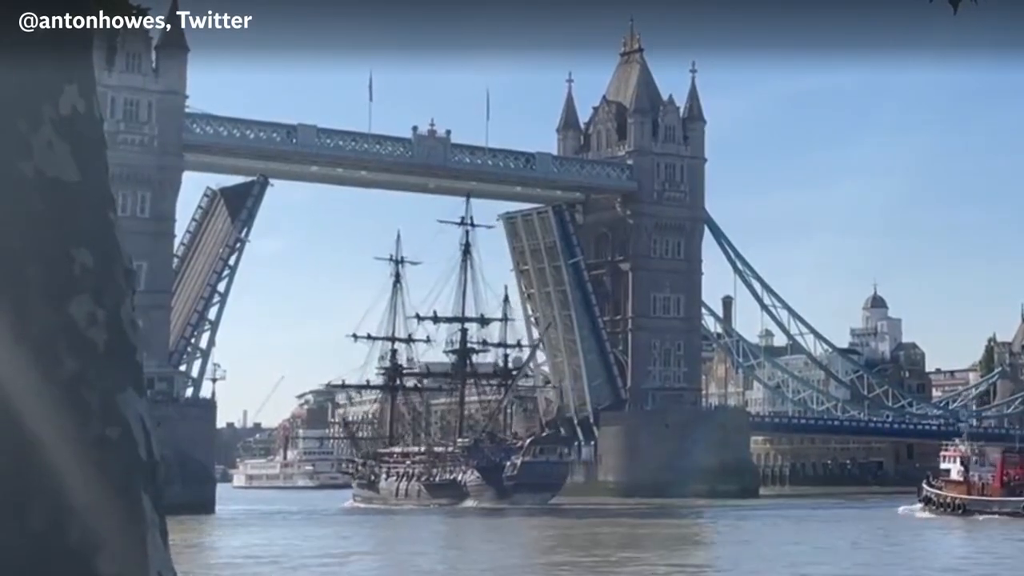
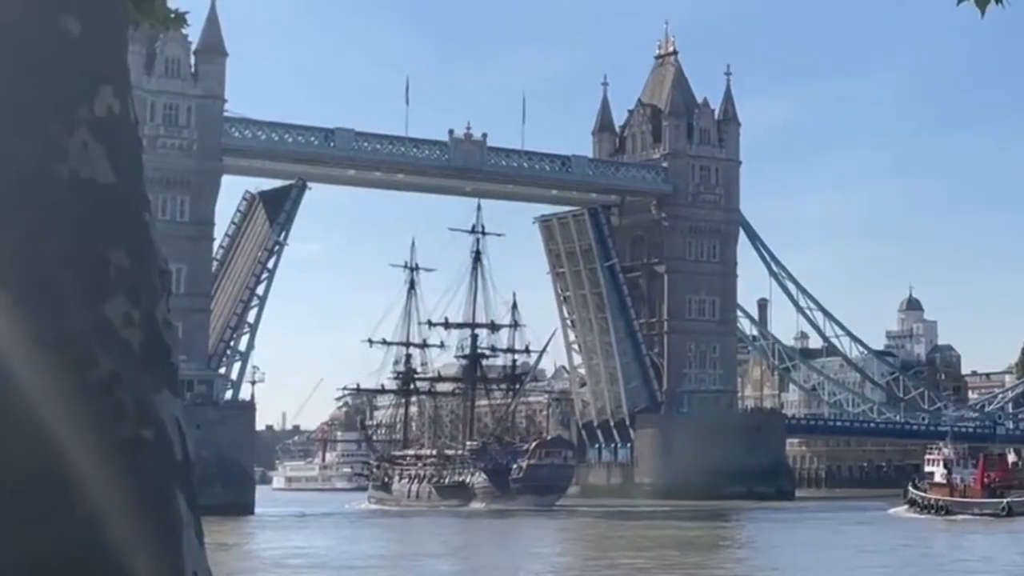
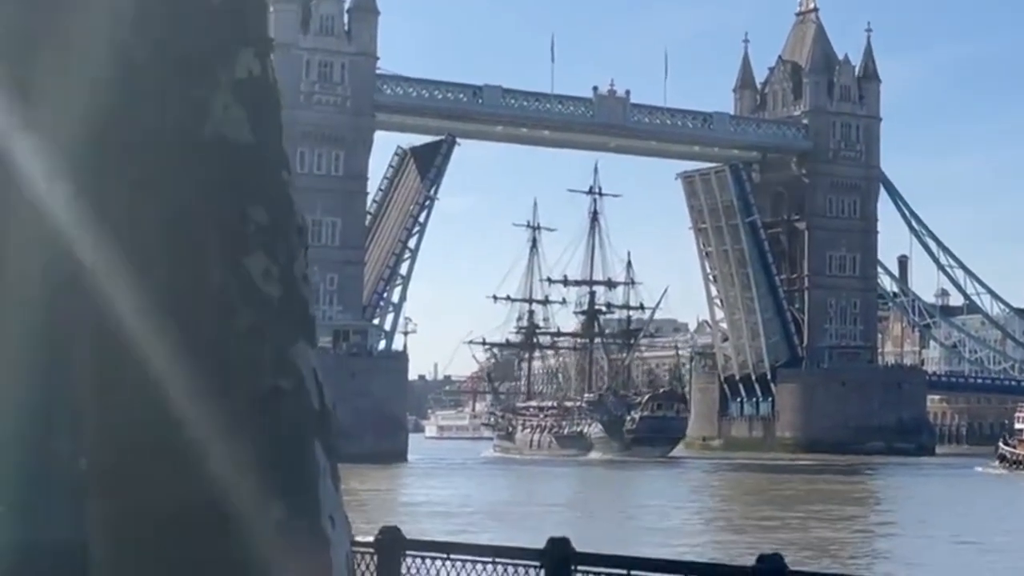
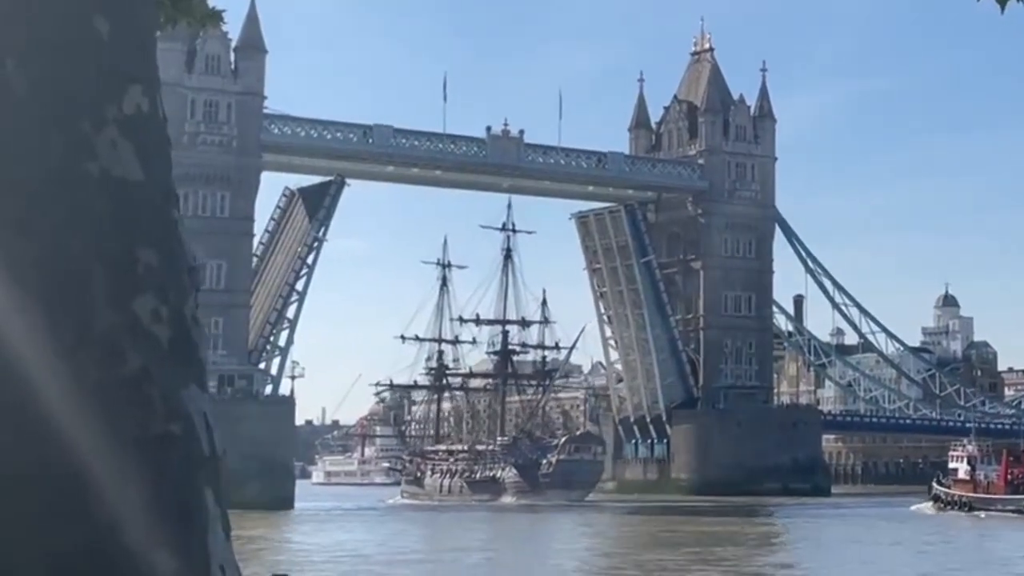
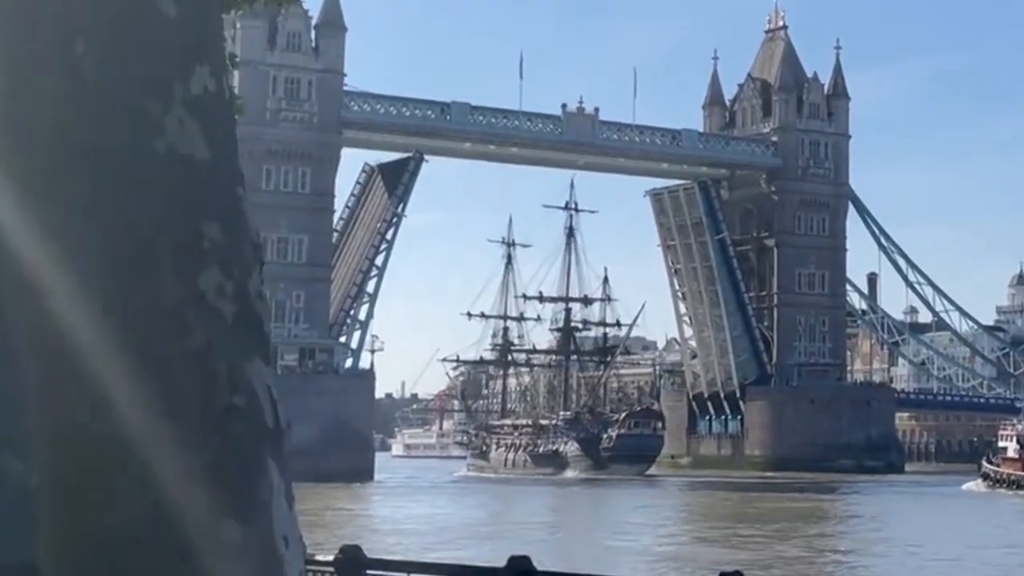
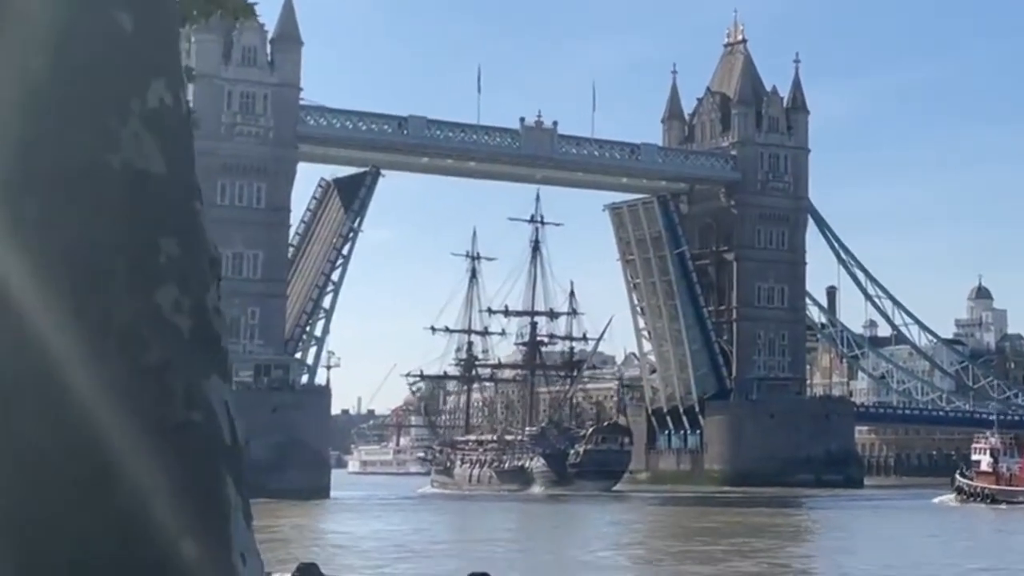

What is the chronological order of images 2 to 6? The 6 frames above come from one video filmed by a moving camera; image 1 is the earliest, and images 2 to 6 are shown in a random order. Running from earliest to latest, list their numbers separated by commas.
2, 4, 6, 5, 3
